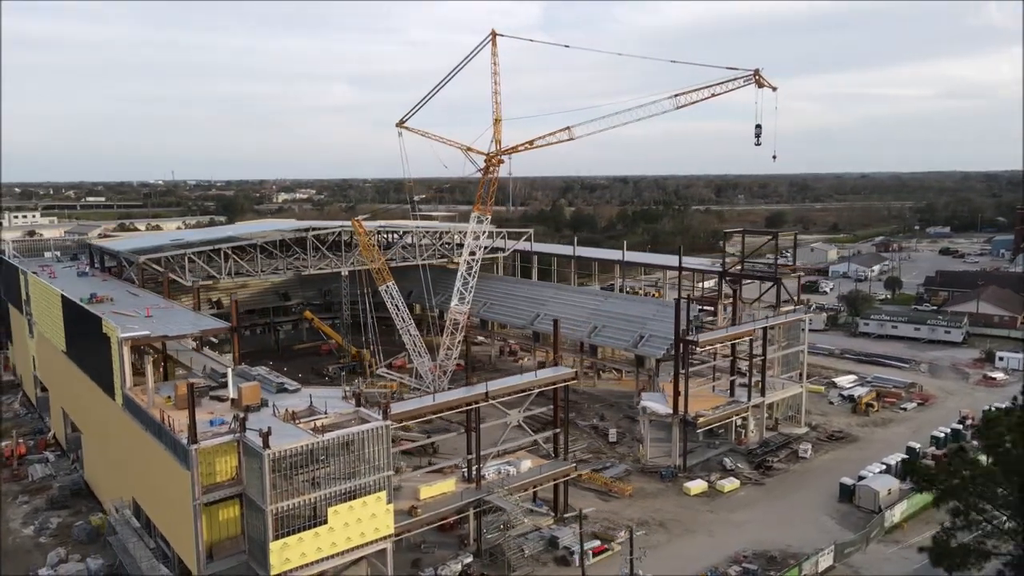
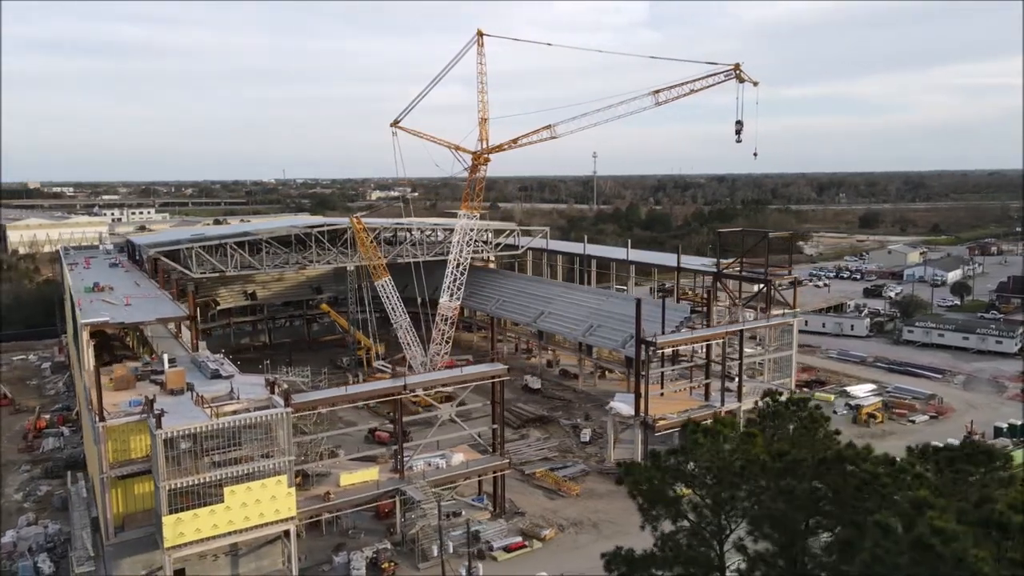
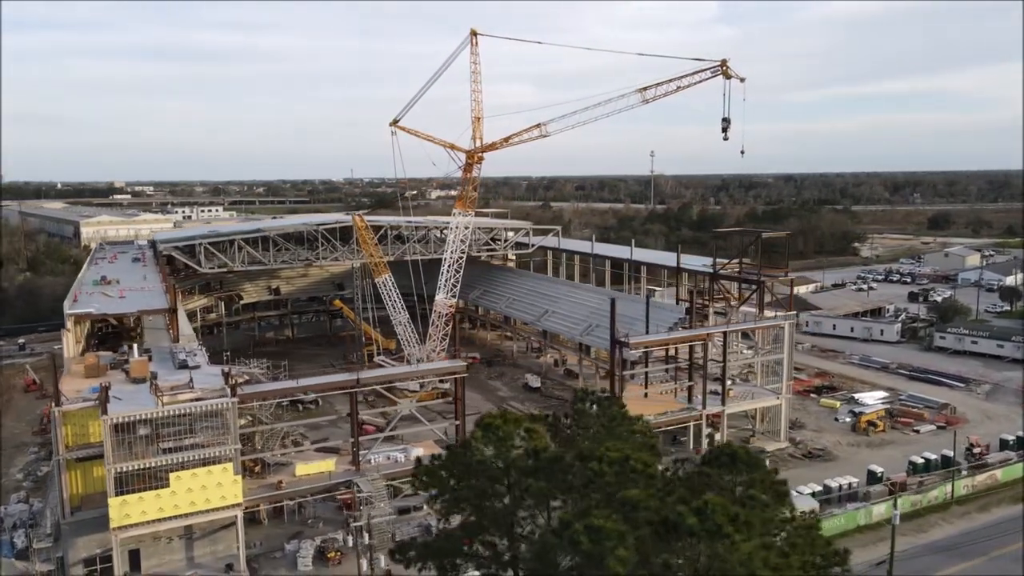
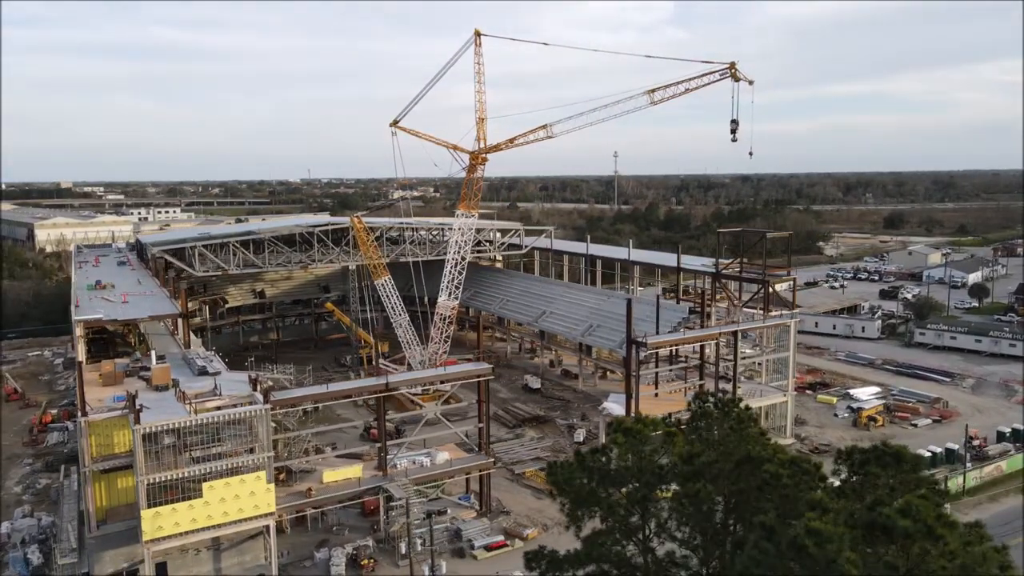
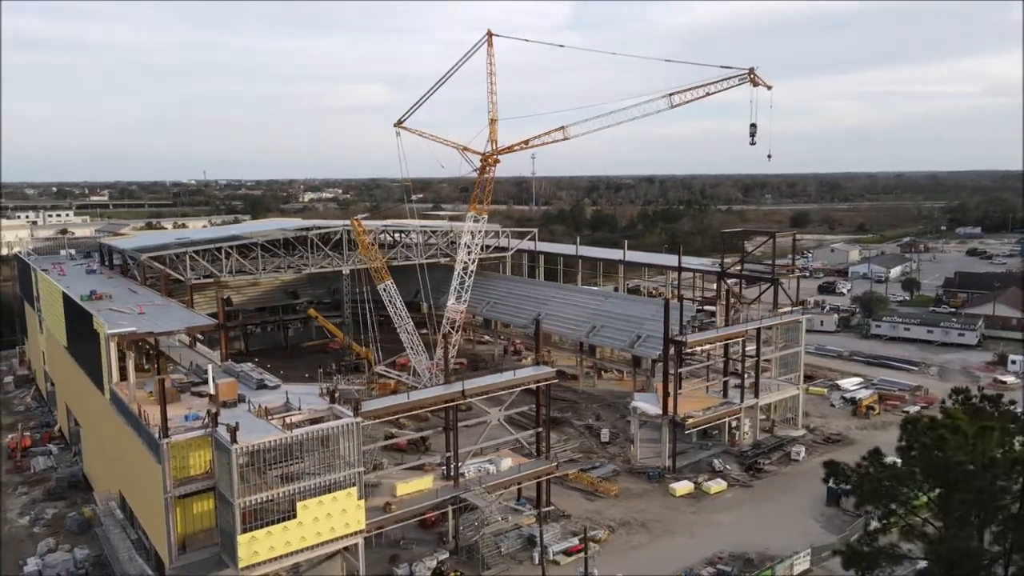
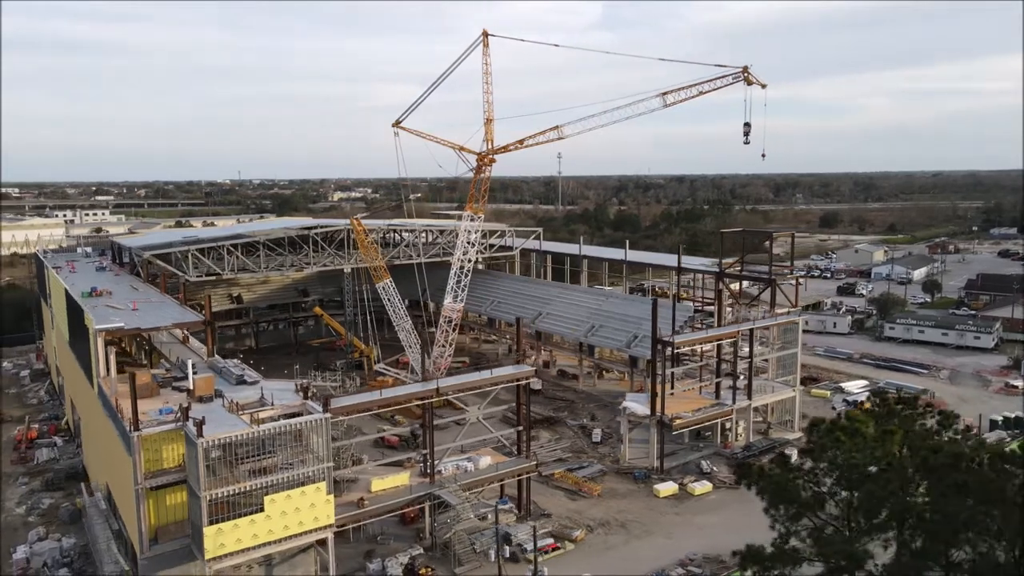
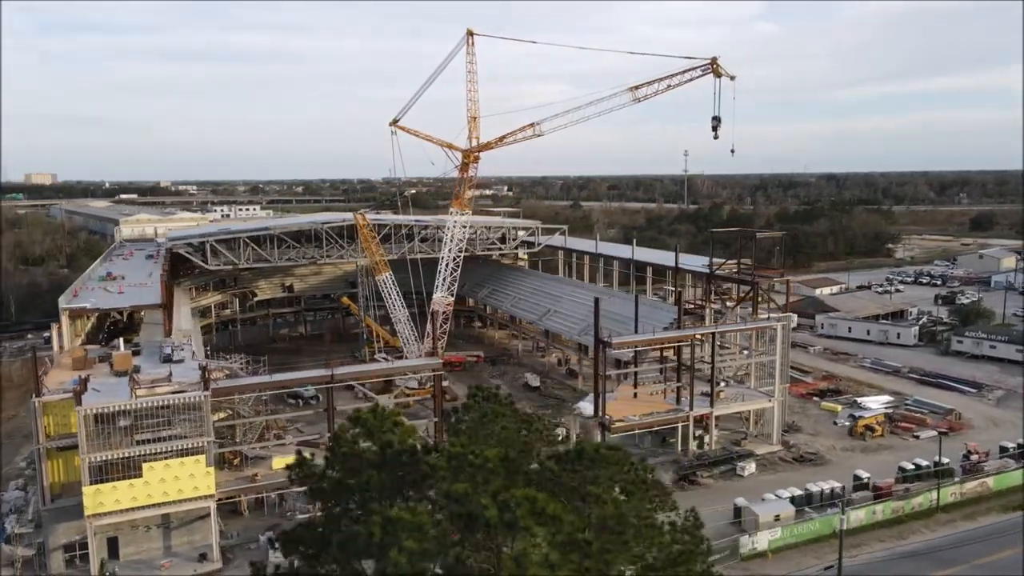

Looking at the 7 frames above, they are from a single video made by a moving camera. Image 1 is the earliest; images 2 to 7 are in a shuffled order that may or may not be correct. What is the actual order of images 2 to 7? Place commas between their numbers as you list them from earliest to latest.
5, 6, 2, 4, 3, 7
